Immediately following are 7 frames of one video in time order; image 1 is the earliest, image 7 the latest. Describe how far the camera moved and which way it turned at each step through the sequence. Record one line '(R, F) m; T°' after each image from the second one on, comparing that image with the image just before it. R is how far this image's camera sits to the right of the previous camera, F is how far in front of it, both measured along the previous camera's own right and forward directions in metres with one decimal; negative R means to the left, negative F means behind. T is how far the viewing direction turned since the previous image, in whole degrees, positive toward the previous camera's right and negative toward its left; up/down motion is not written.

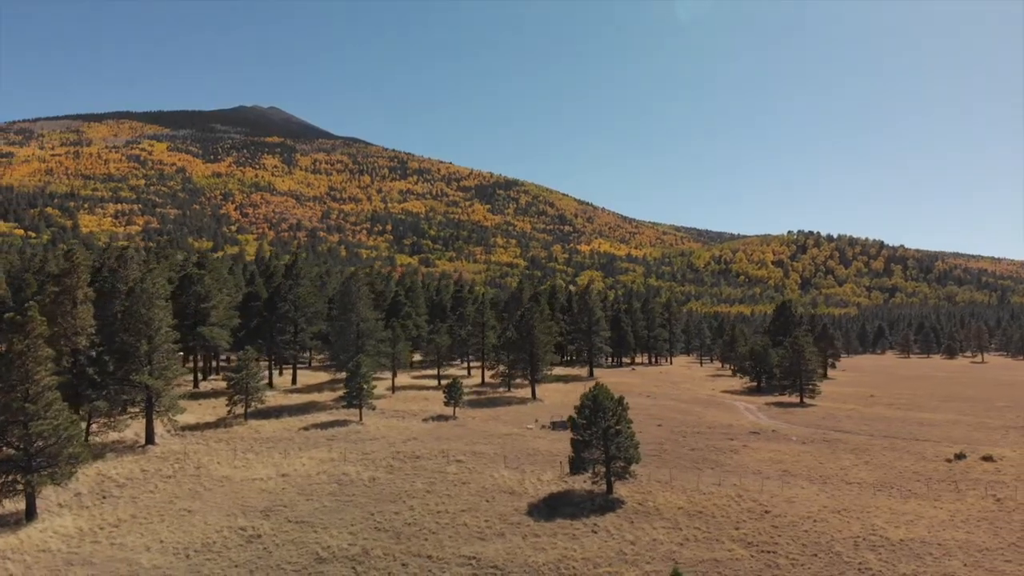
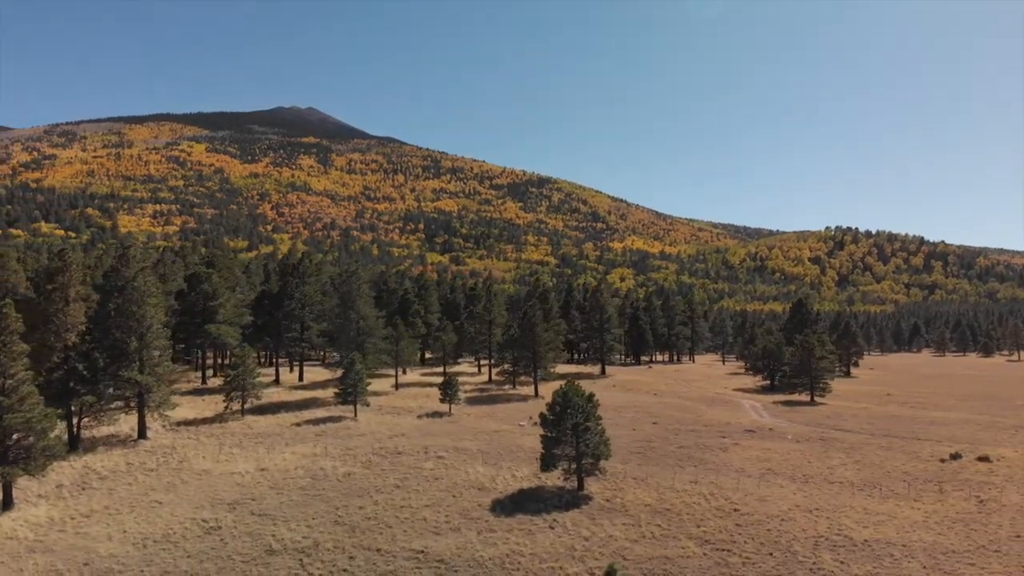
(+3.0, -0.2) m; -3°
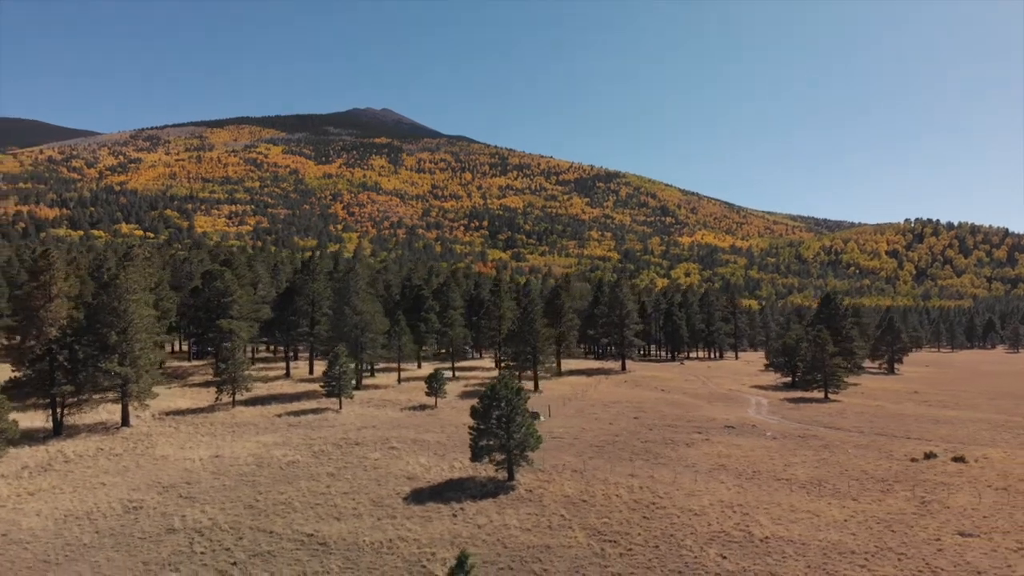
(+6.8, -0.7) m; -6°
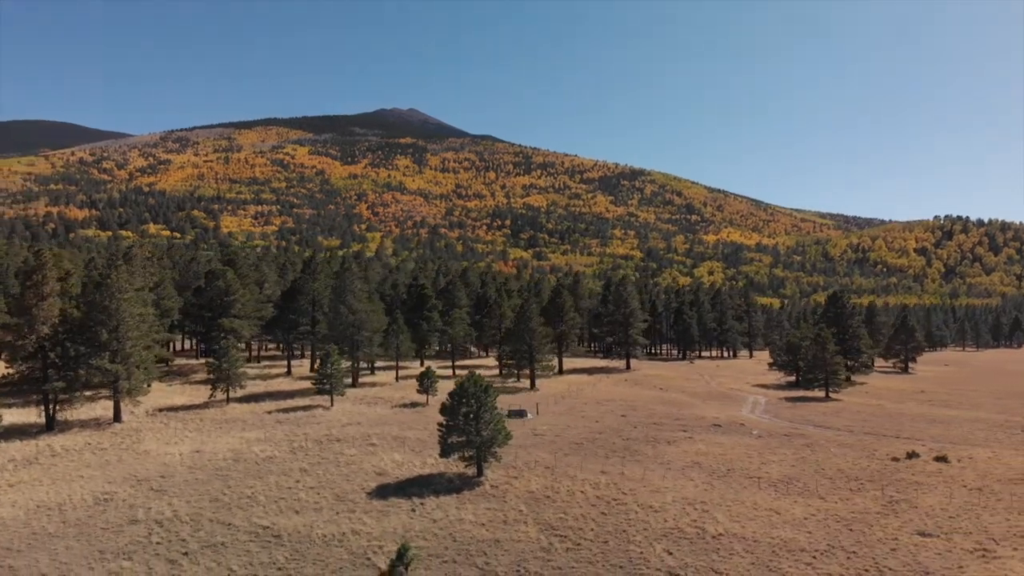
(+2.8, -0.5) m; -2°
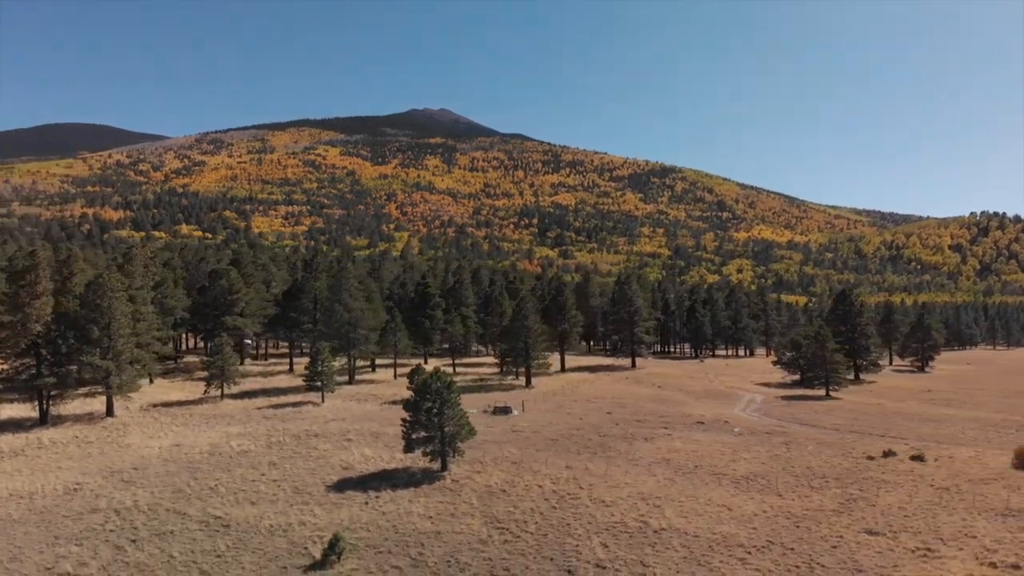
(+3.5, -0.6) m; -3°
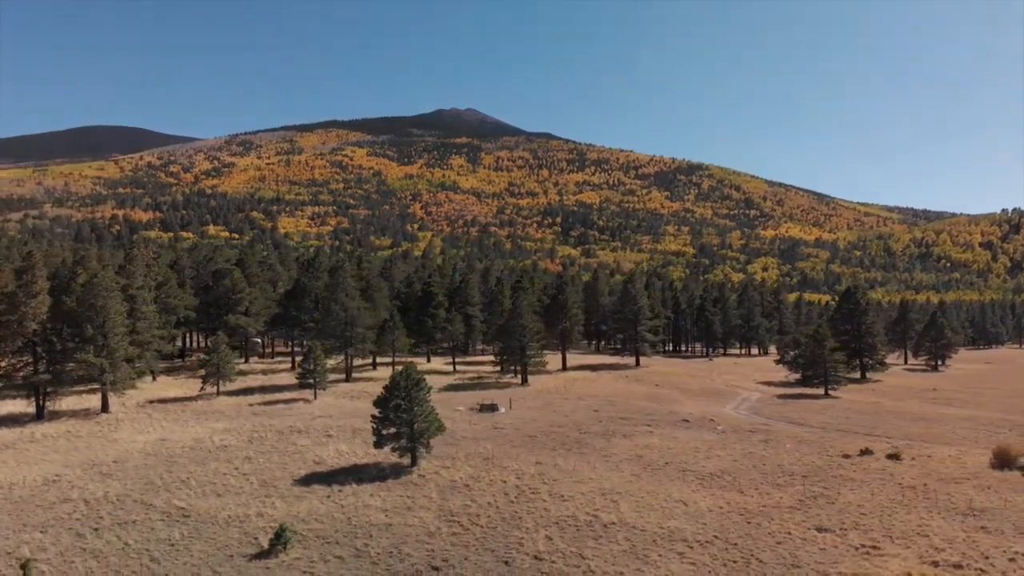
(+3.1, -0.7) m; -2°
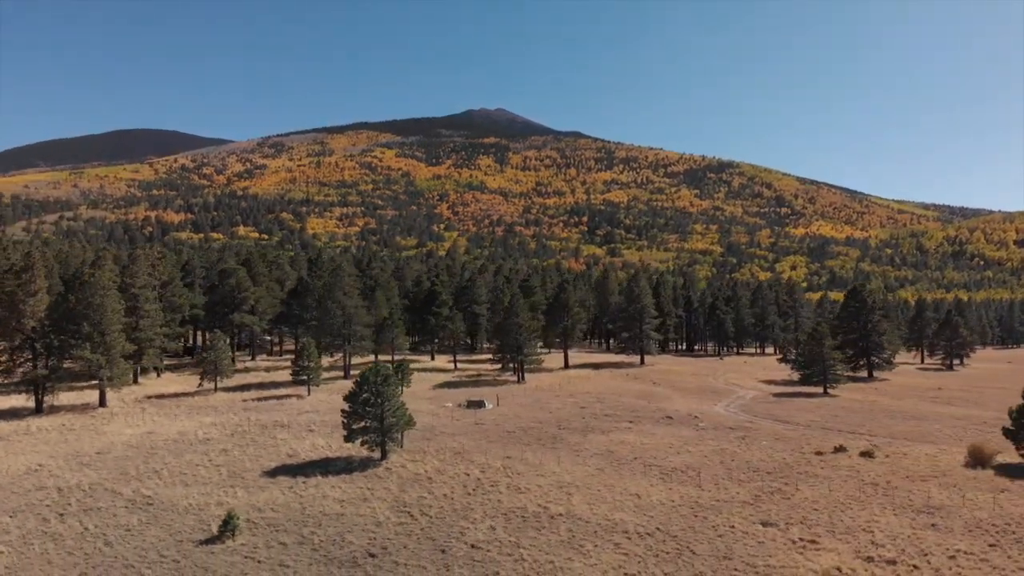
(+3.4, -0.8) m; -3°
